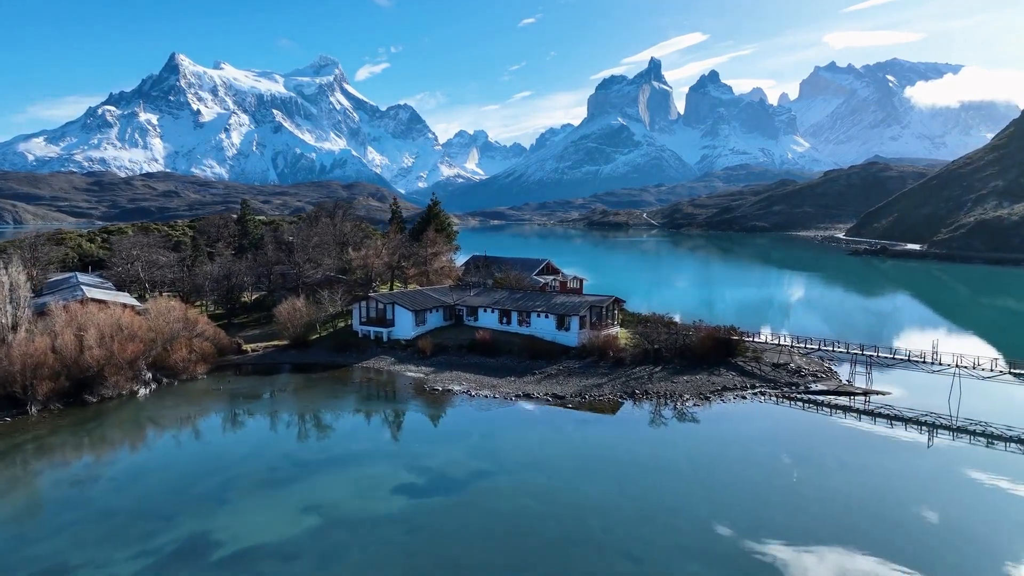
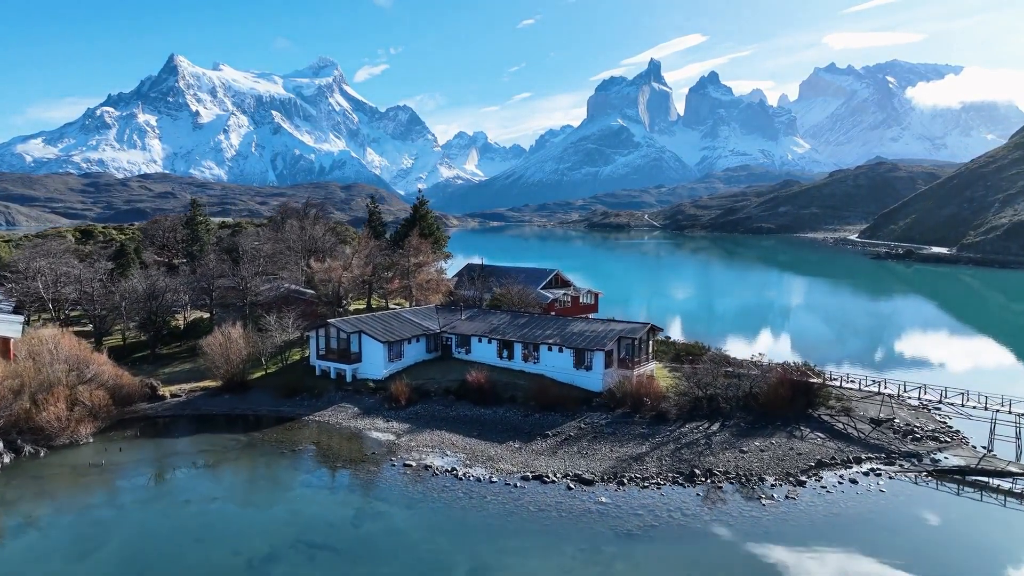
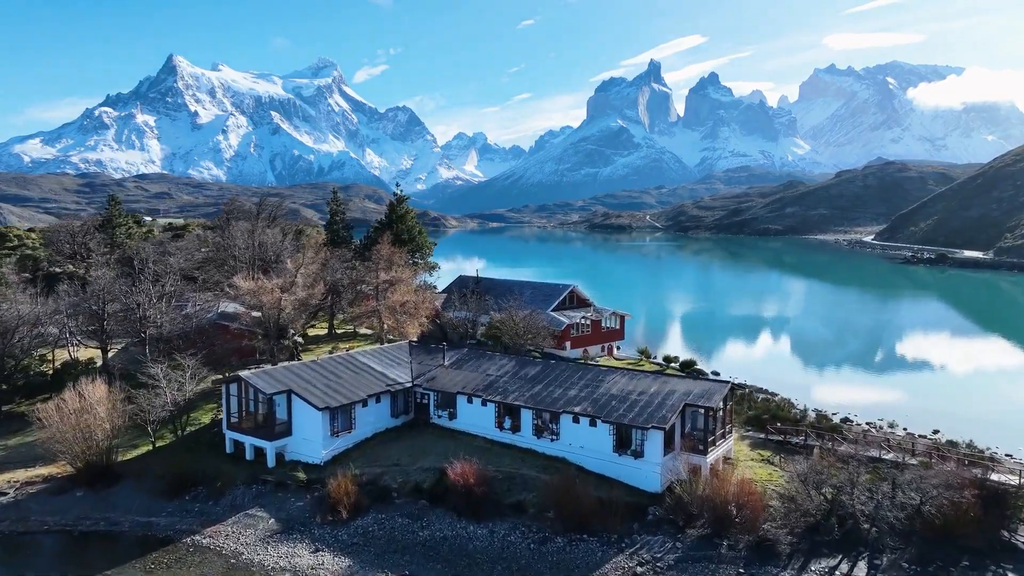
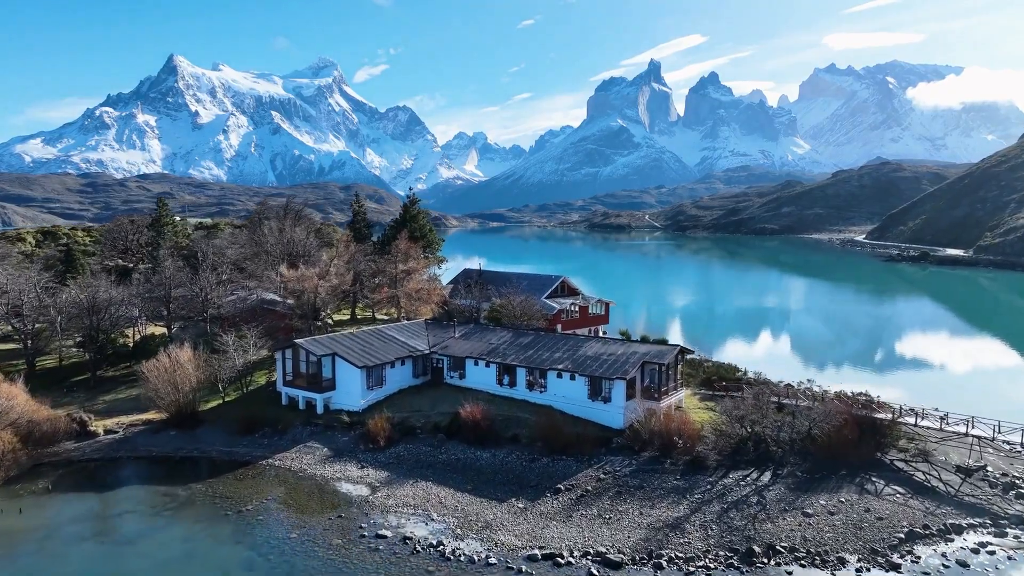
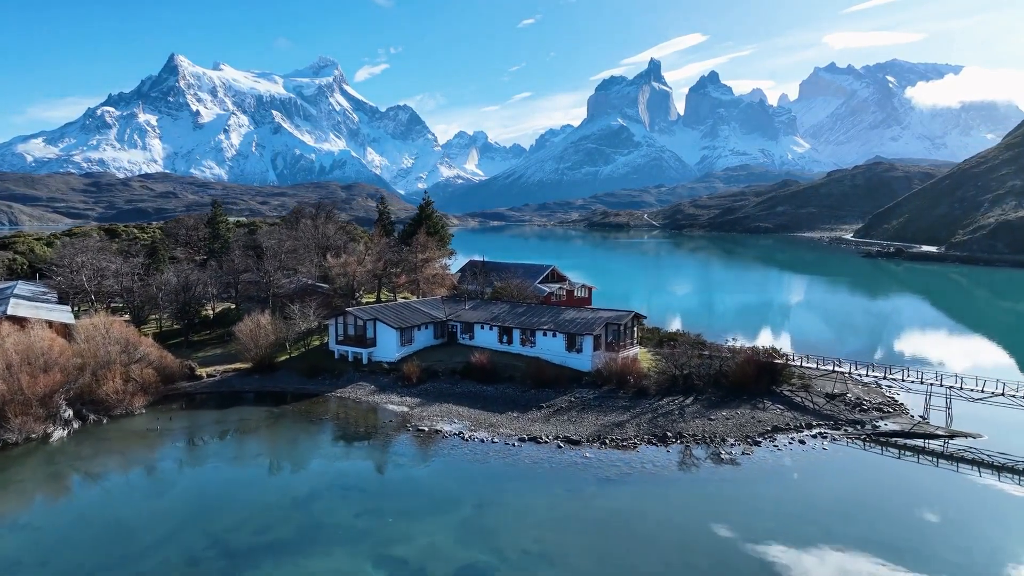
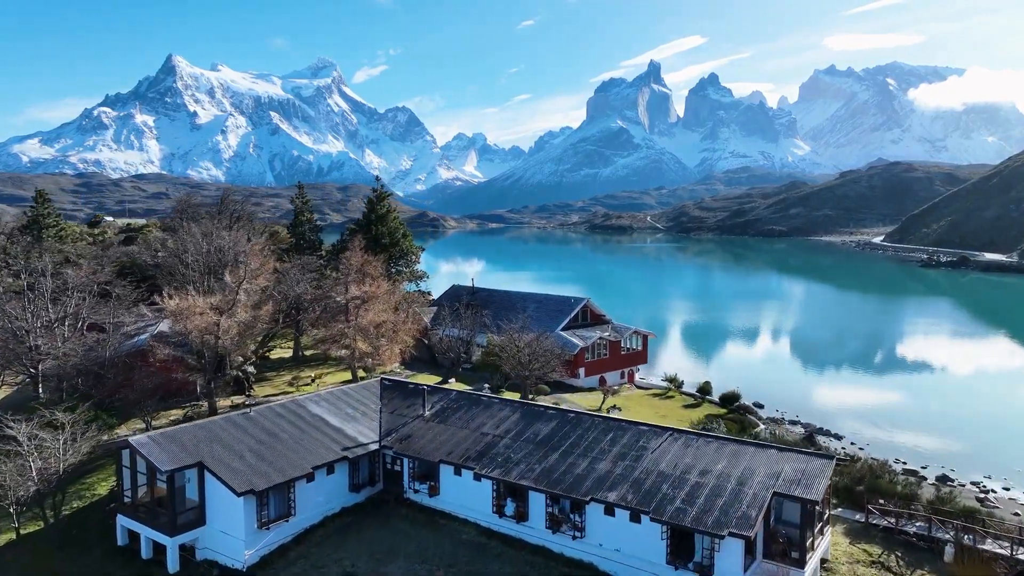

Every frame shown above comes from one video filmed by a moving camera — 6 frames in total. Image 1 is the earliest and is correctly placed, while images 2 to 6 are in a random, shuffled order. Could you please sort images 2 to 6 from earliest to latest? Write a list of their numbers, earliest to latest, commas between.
5, 2, 4, 3, 6
